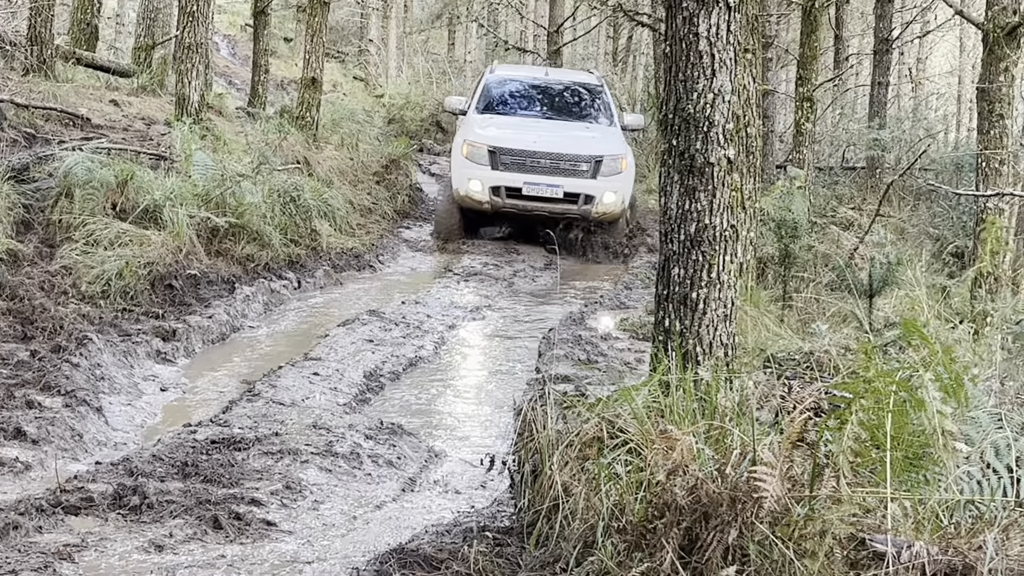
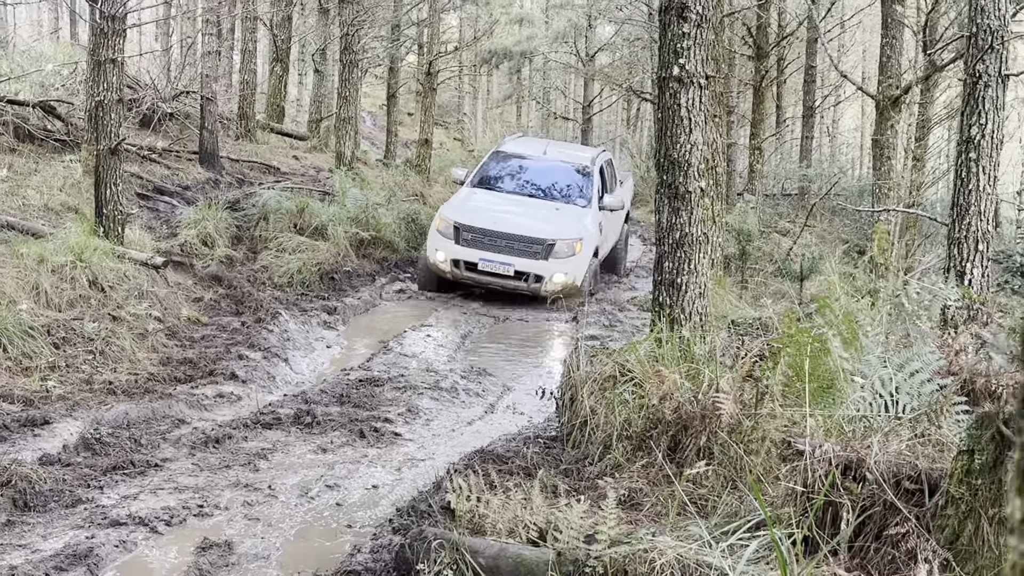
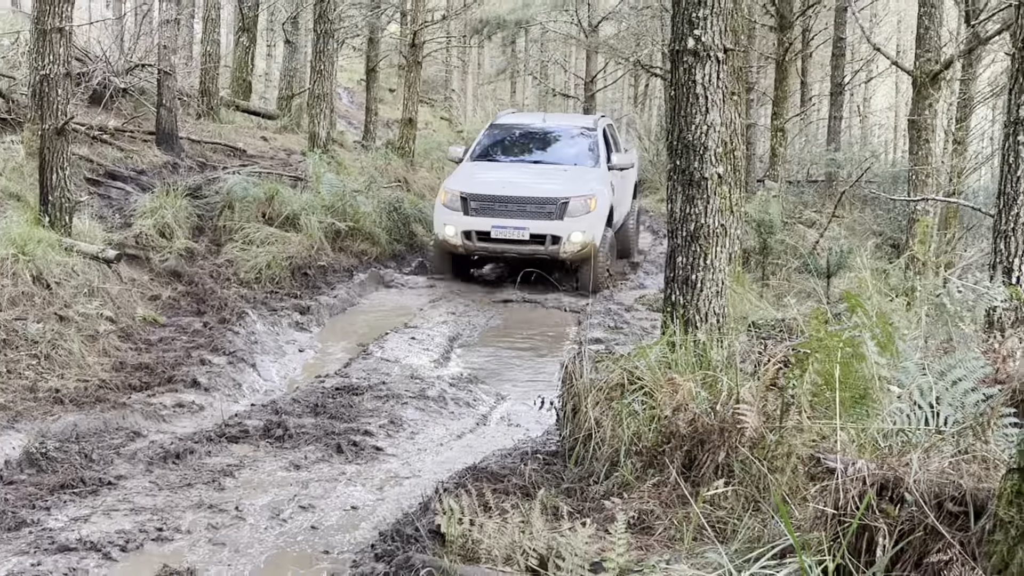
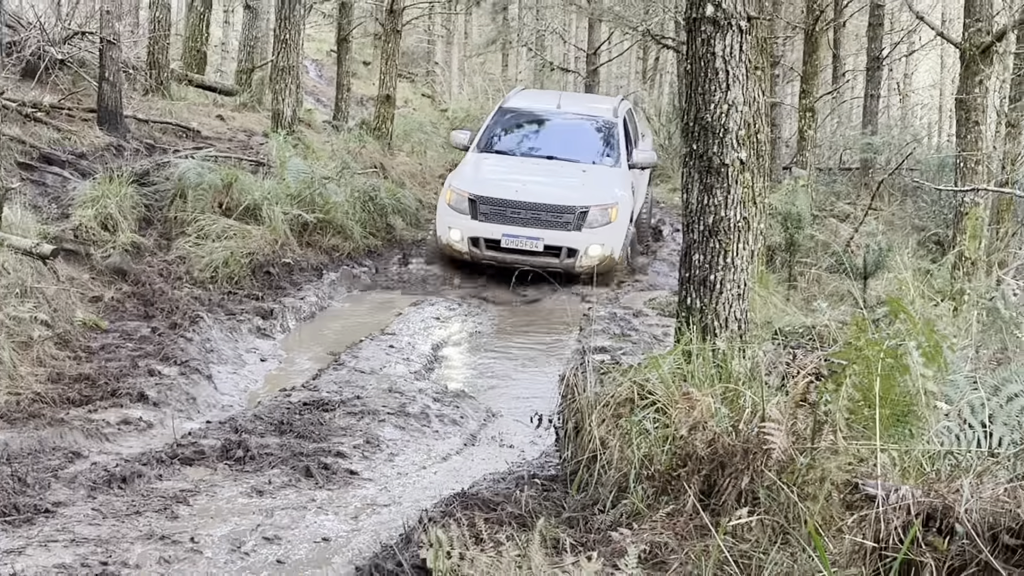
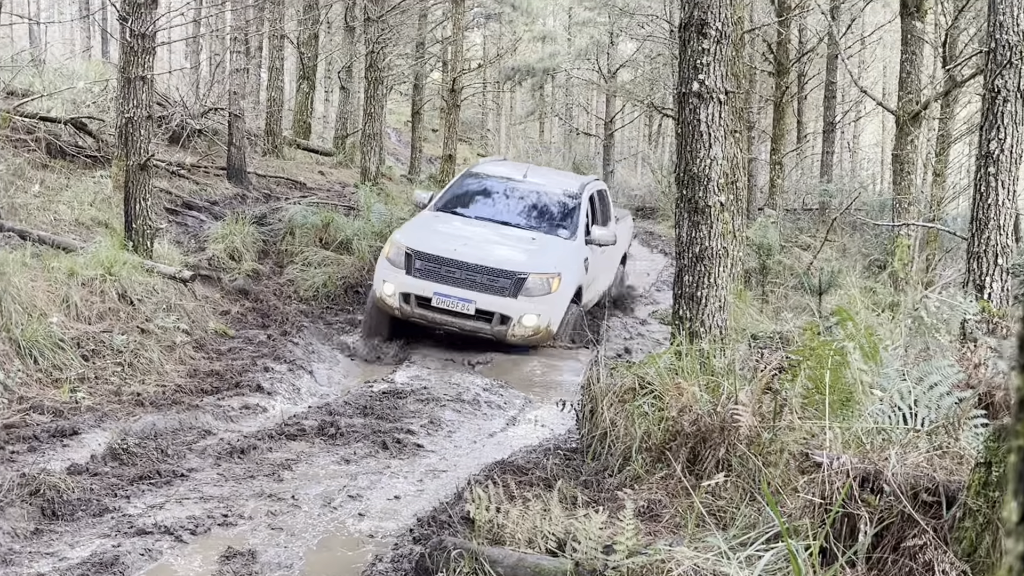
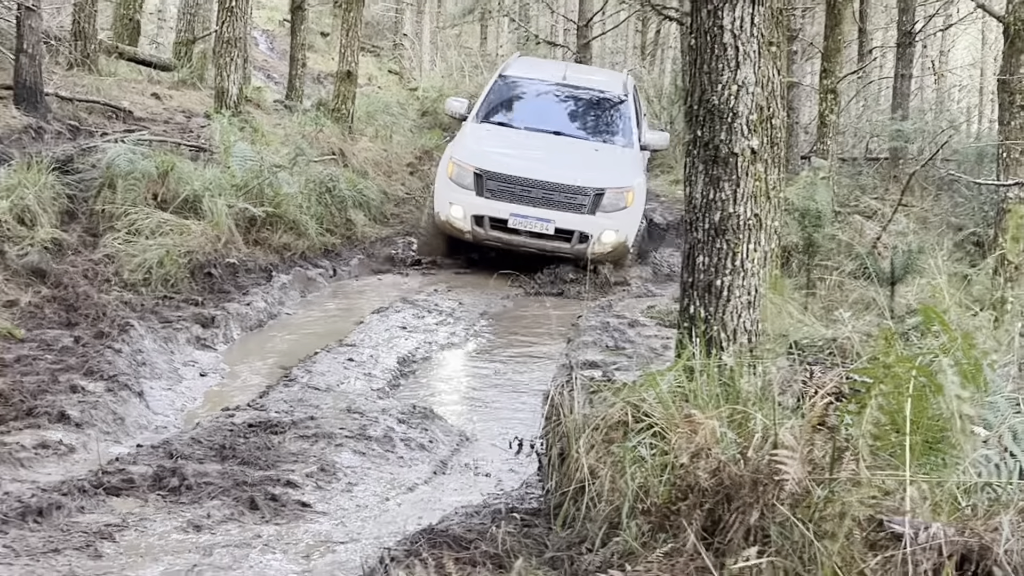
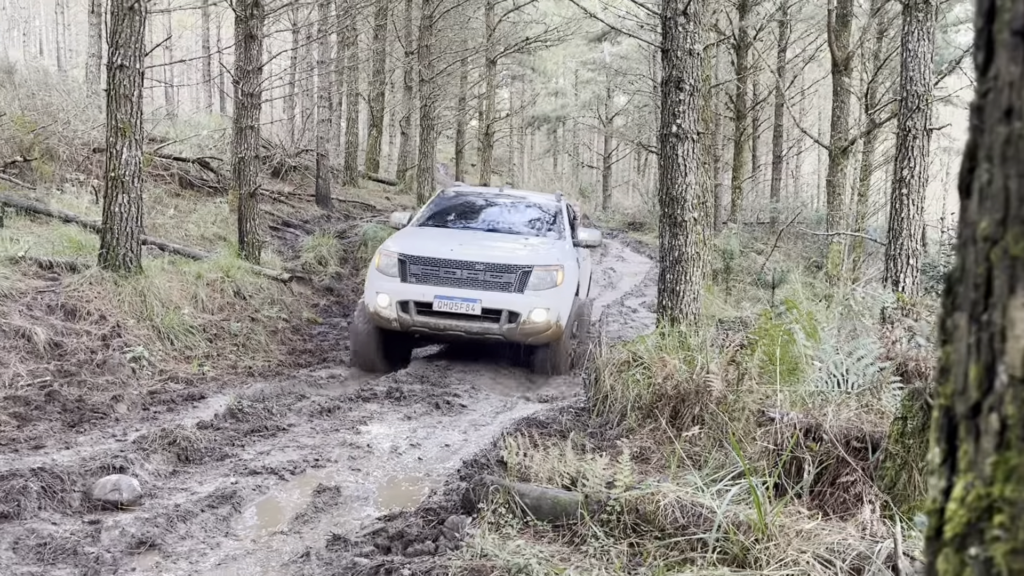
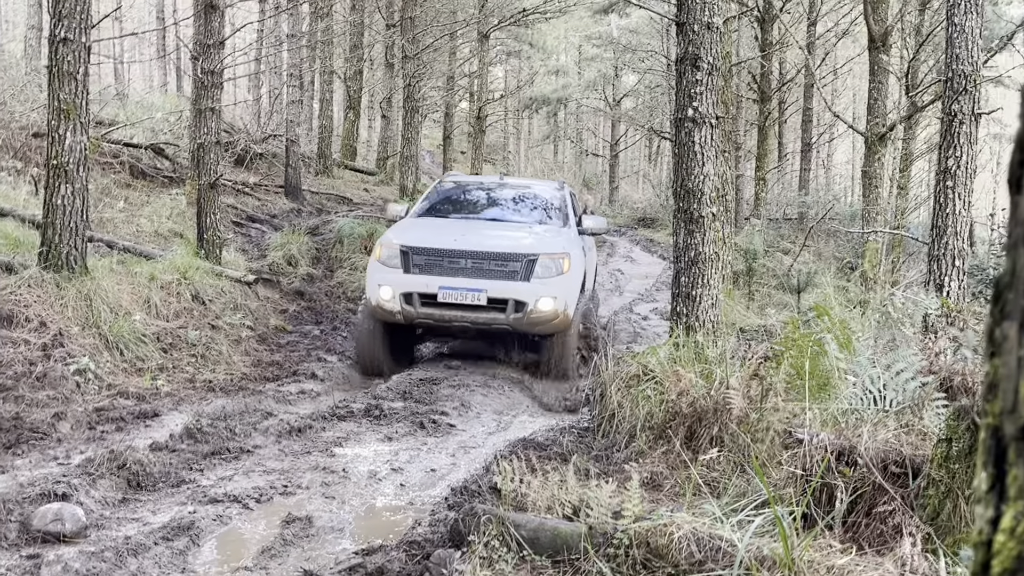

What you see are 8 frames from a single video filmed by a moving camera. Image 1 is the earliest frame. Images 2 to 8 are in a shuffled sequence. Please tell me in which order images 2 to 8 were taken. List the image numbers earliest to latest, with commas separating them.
6, 4, 3, 2, 5, 8, 7
